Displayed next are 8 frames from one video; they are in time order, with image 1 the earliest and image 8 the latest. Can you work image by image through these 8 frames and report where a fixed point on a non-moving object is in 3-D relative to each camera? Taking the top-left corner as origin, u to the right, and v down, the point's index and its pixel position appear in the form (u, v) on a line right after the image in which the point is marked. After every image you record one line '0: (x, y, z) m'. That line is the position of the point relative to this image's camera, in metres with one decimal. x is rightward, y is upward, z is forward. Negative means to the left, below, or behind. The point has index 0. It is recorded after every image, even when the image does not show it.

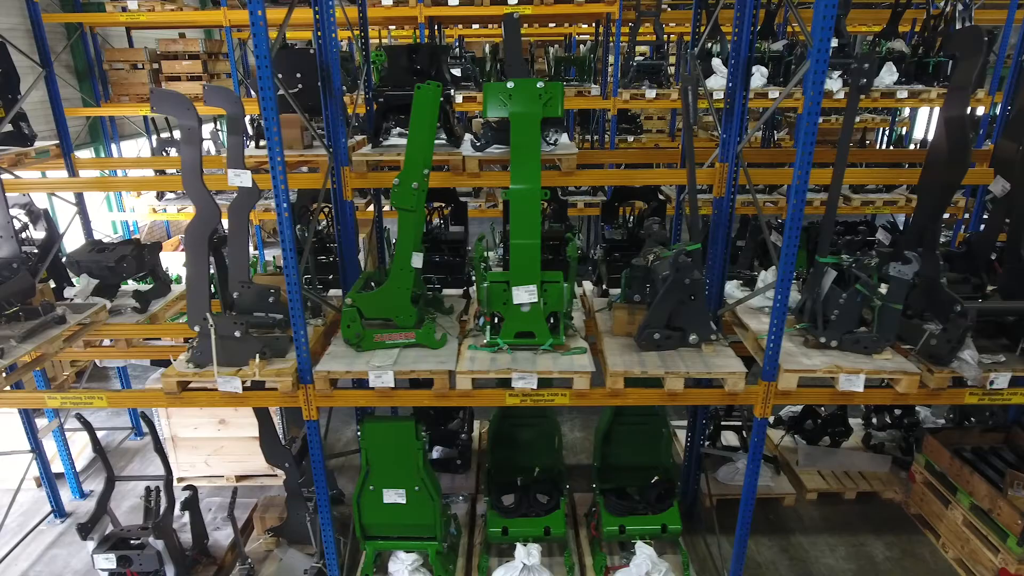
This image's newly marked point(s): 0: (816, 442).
0: (+2.2, -1.1, +4.8) m
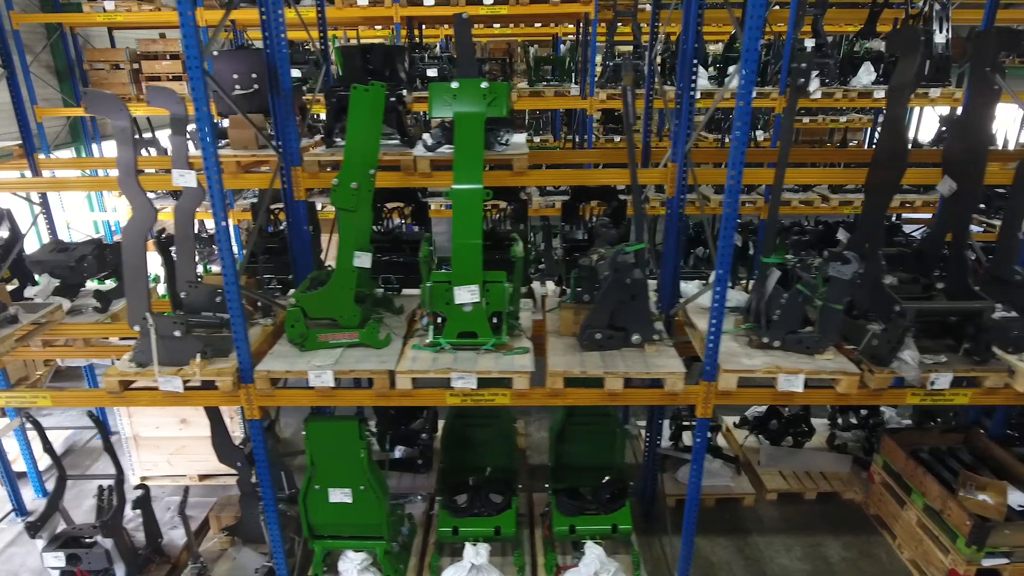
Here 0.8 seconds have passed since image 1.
0: (+2.0, -1.1, +4.8) m
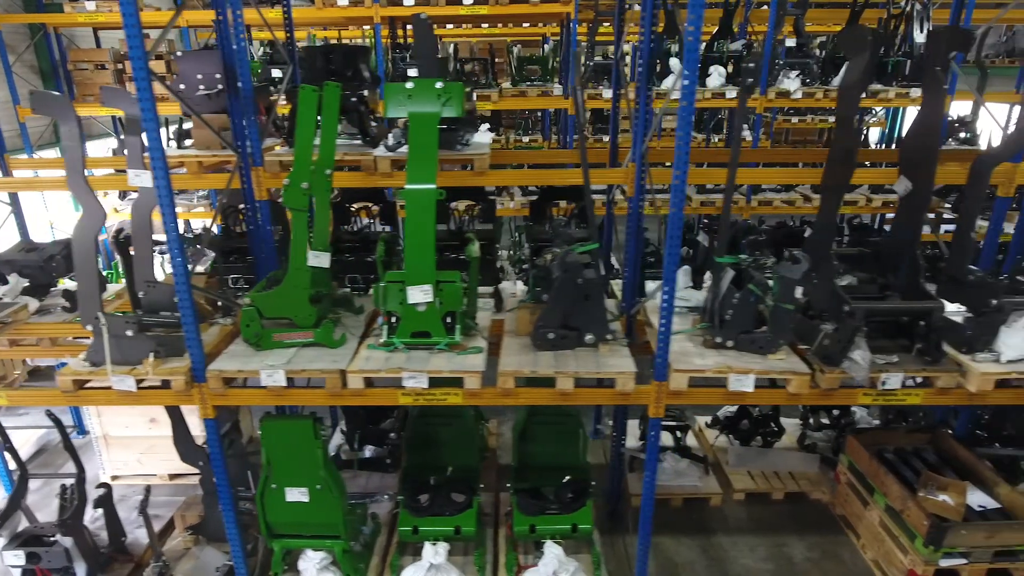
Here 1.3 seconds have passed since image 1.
0: (+1.7, -1.1, +4.8) m
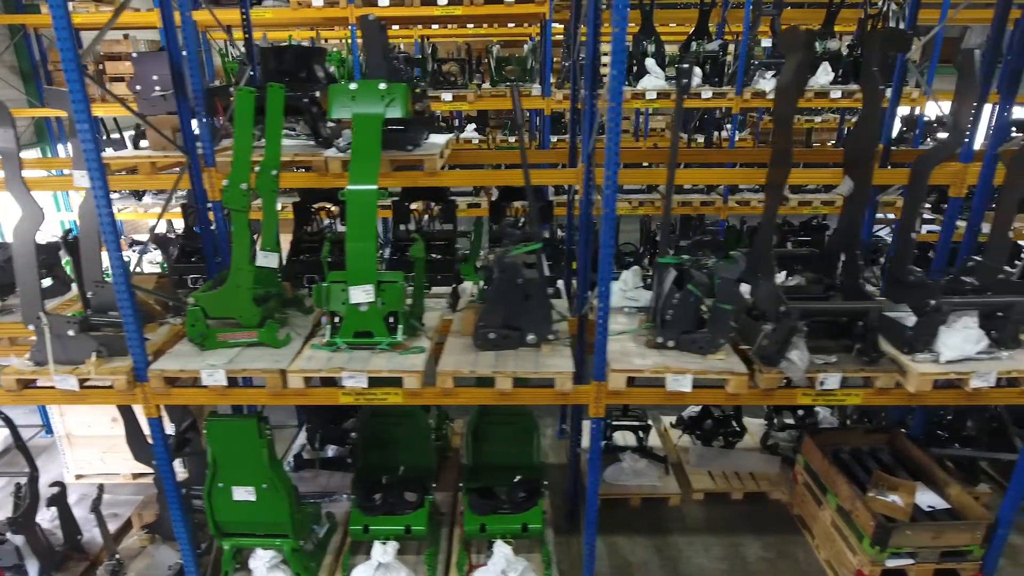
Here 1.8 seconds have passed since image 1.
0: (+1.5, -1.1, +4.8) m
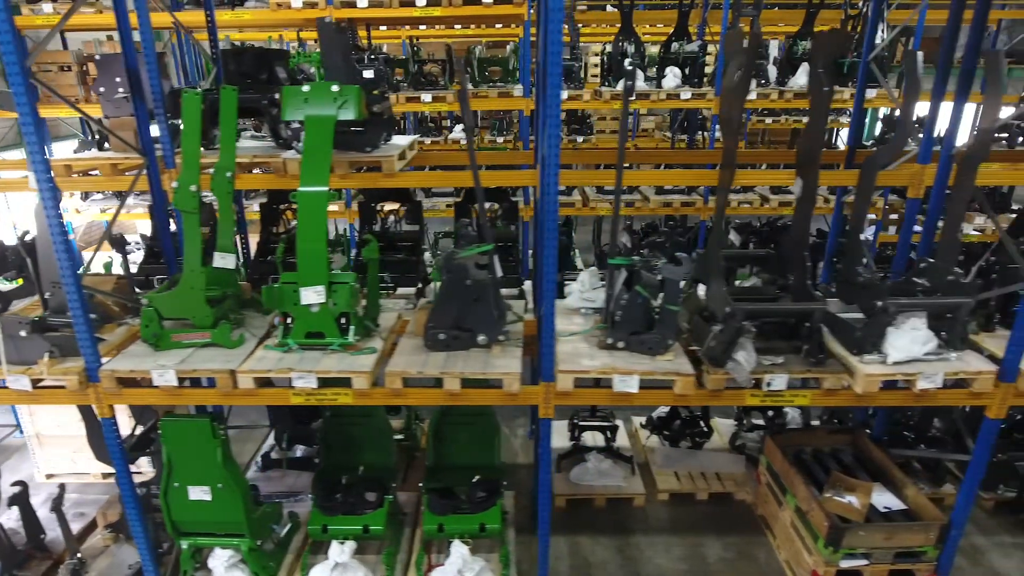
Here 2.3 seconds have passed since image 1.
0: (+1.2, -1.1, +4.8) m
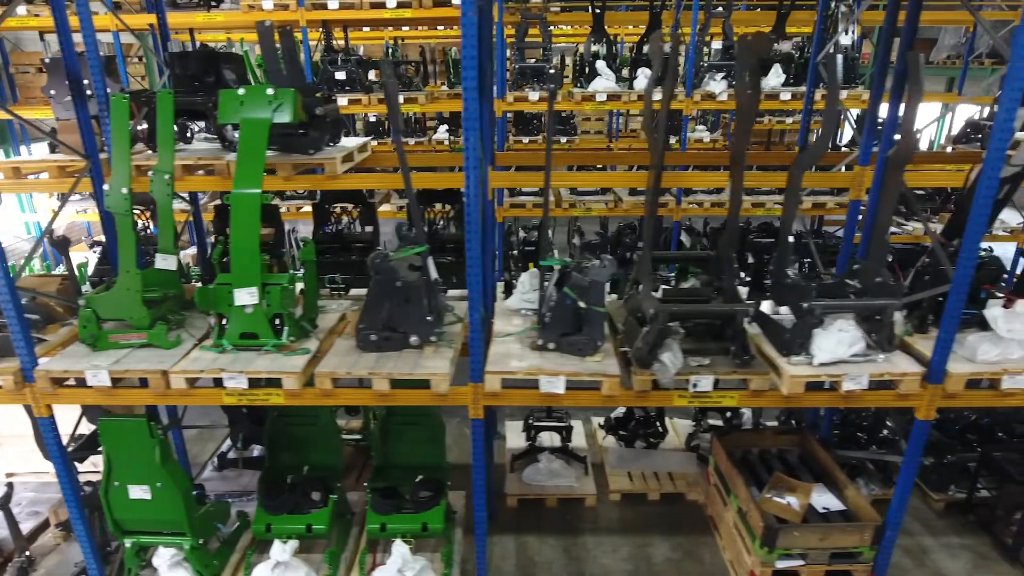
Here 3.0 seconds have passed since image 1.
0: (+0.9, -1.2, +4.9) m
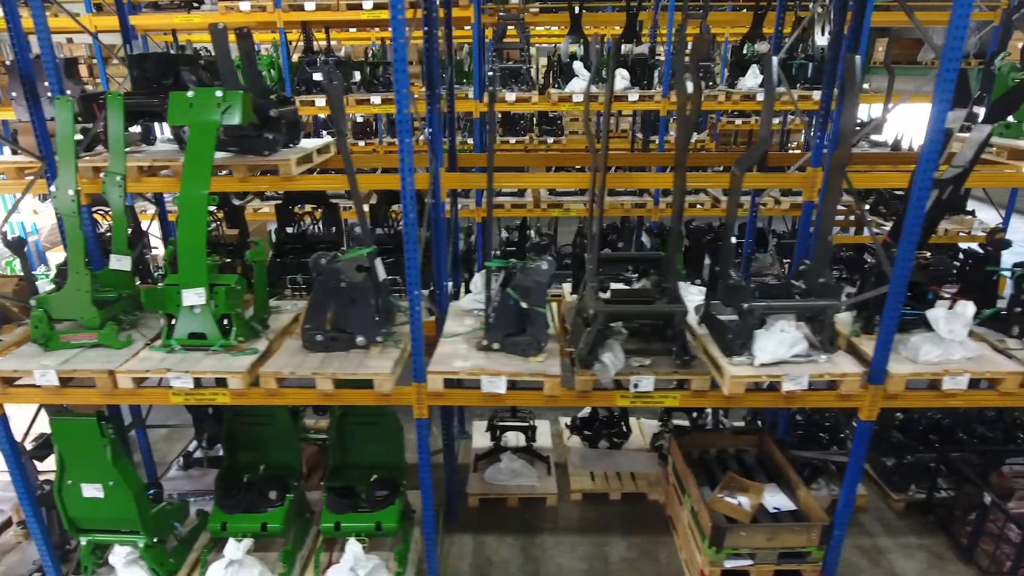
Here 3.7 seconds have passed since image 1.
0: (+0.6, -1.2, +4.9) m
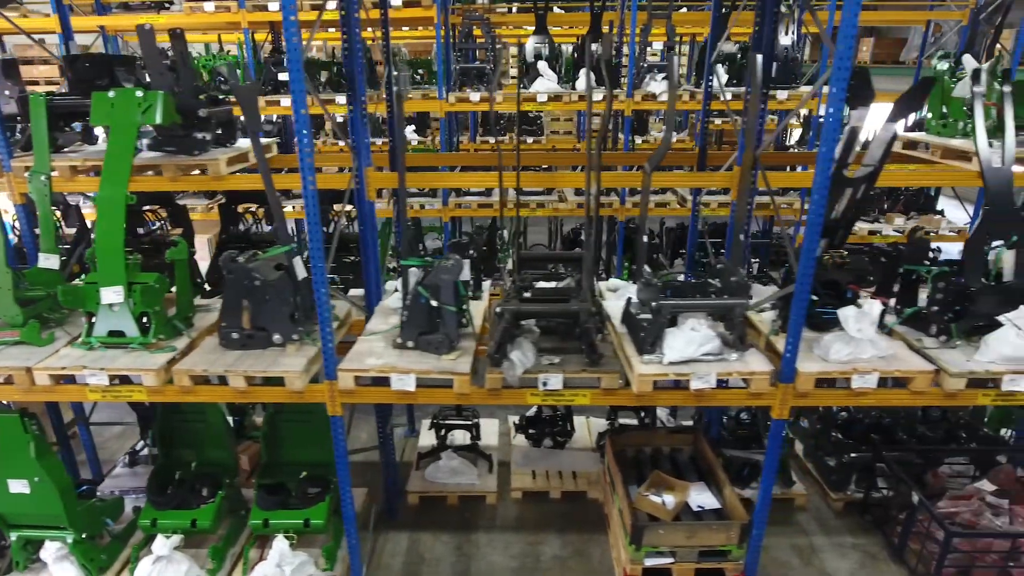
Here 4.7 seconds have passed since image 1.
0: (+0.2, -1.2, +4.9) m
